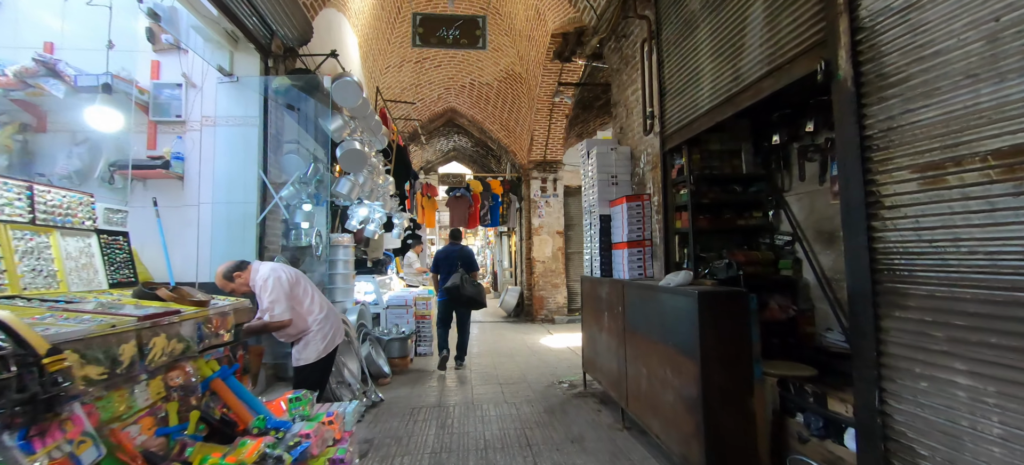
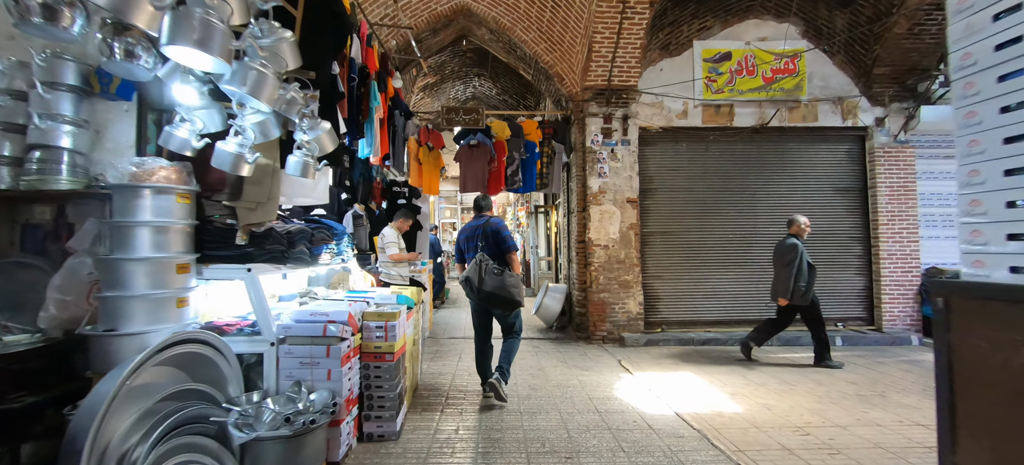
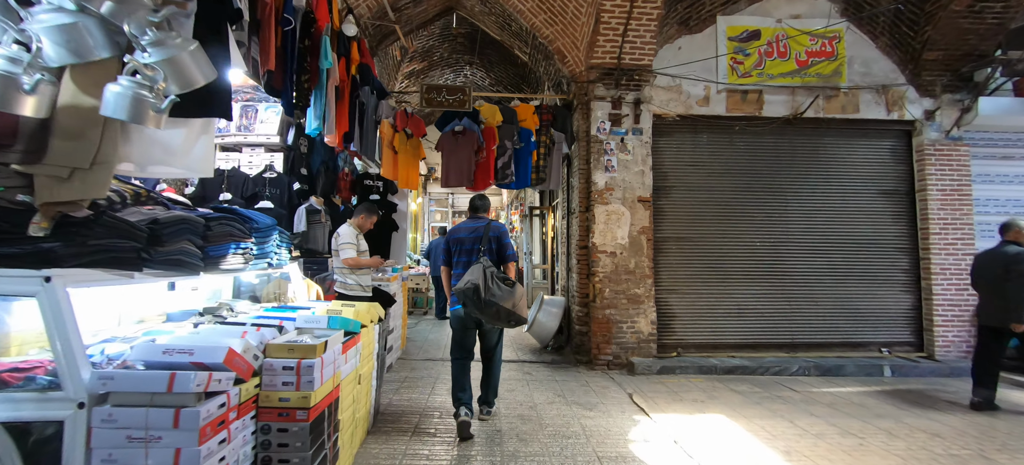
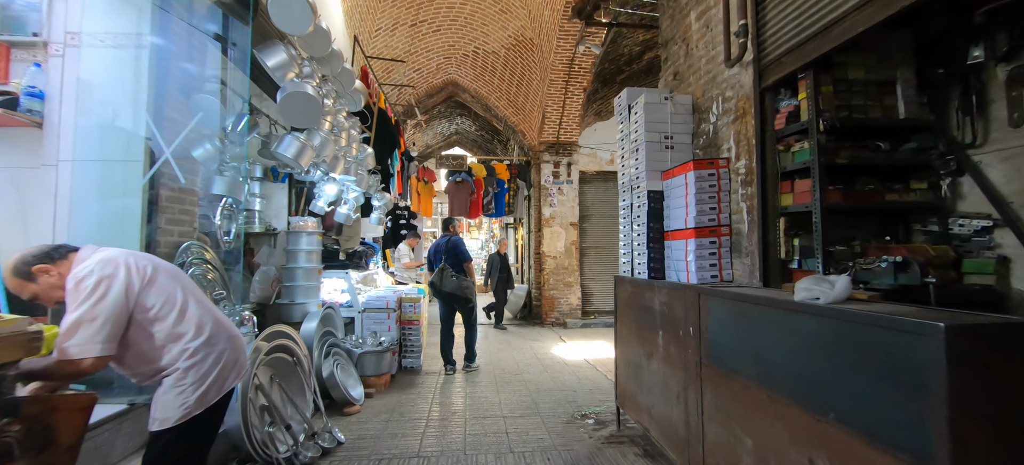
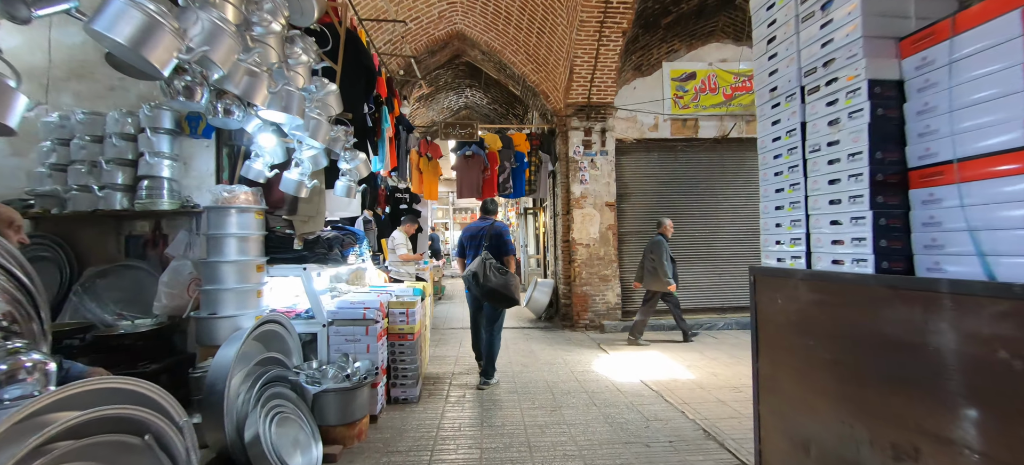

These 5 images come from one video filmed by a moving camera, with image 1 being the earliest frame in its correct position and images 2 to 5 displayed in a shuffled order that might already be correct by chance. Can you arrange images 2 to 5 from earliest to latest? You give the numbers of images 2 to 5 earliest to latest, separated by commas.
4, 5, 2, 3
